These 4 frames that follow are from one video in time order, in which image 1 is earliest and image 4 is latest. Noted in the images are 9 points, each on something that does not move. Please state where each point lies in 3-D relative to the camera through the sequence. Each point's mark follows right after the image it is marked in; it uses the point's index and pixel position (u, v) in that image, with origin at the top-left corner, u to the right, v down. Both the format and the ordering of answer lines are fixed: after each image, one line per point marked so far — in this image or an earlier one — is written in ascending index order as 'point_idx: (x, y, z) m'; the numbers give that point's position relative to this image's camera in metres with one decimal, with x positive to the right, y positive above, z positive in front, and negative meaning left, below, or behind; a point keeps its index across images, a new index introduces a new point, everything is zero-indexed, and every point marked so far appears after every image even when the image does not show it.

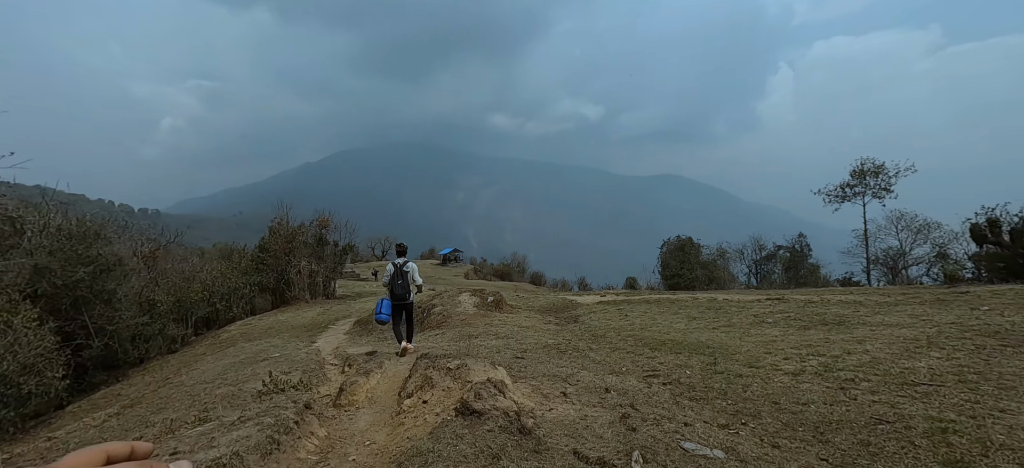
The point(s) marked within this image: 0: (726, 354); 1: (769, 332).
0: (+2.8, -1.6, +6.5) m
1: (+4.2, -1.5, +8.2) m
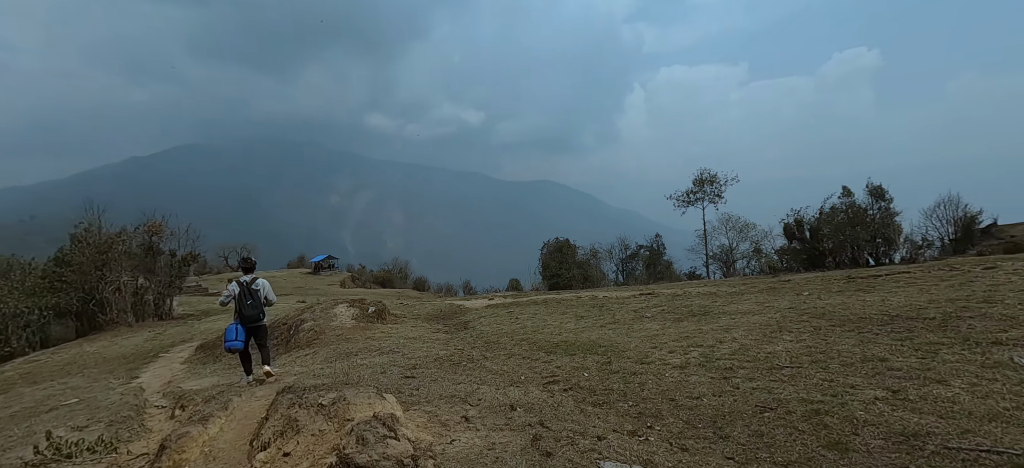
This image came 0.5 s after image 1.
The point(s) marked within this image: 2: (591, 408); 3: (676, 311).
0: (+1.4, -1.5, +6.5) m
1: (+2.4, -1.4, +8.4) m
2: (+0.6, -1.4, +4.1) m
3: (+2.9, -1.3, +9.1) m
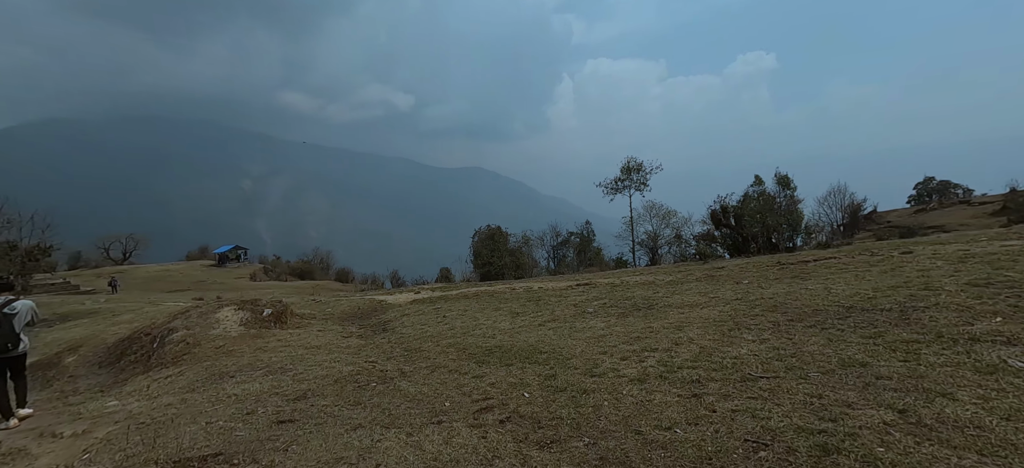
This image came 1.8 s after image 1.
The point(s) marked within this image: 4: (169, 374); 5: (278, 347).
0: (+0.5, -1.4, +5.6) m
1: (+1.3, -1.2, +7.6) m
2: (+0.2, -1.3, +3.0) m
3: (+1.7, -1.1, +8.4) m
4: (-6.8, -2.8, +10.2) m
5: (-4.9, -2.4, +10.7) m
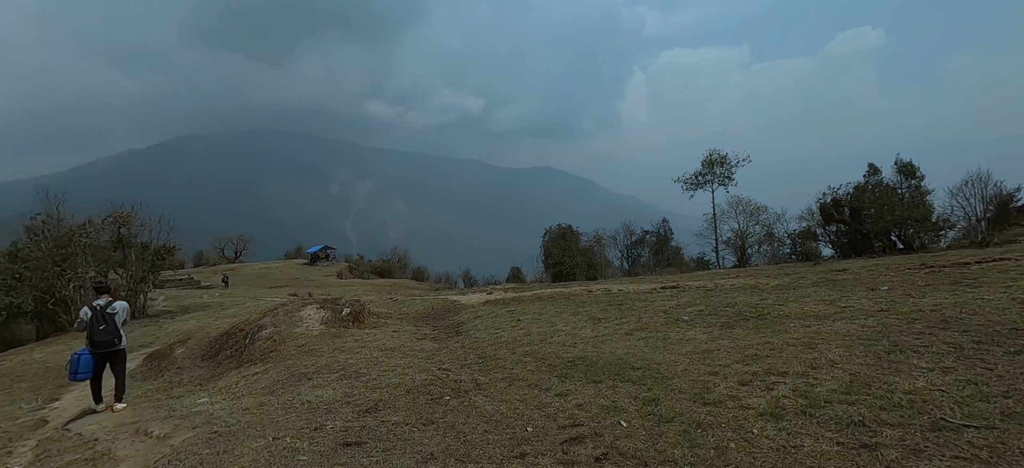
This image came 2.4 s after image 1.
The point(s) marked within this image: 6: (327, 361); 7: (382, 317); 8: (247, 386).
0: (+1.4, -1.4, +4.7) m
1: (+2.4, -1.2, +6.7) m
2: (+0.7, -1.3, +2.3) m
3: (+3.0, -1.1, +7.3) m
4: (-5.3, -2.8, +10.3) m
5: (-3.3, -2.4, +10.5) m
6: (-3.5, -2.4, +9.5) m
7: (-3.8, -2.4, +14.8) m
8: (-4.7, -2.7, +8.9) m
